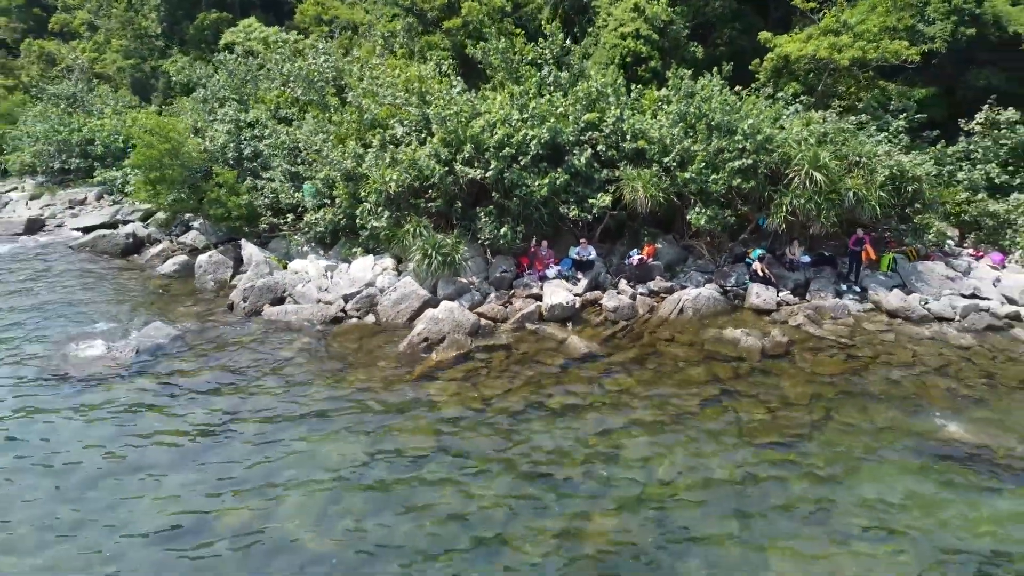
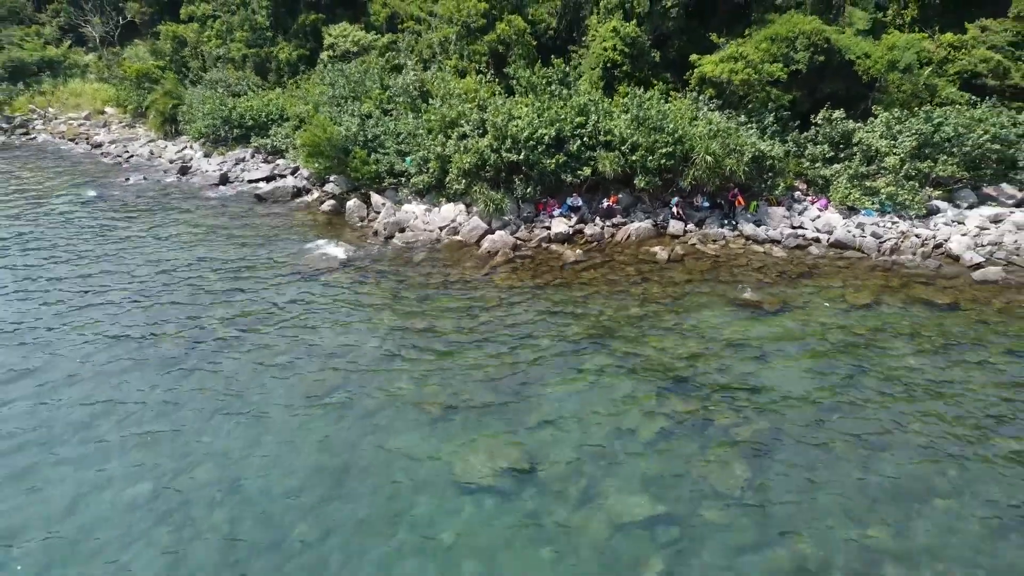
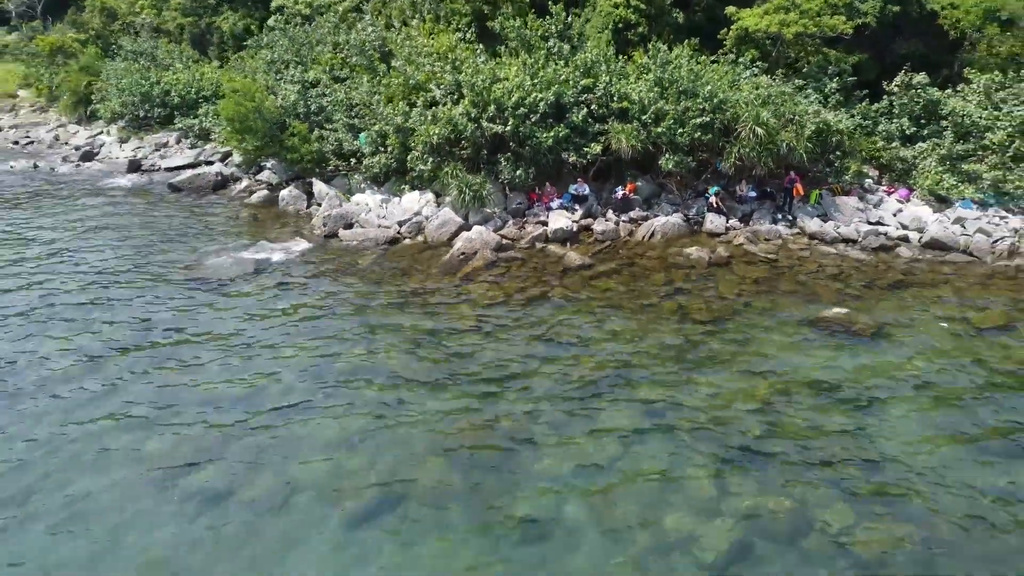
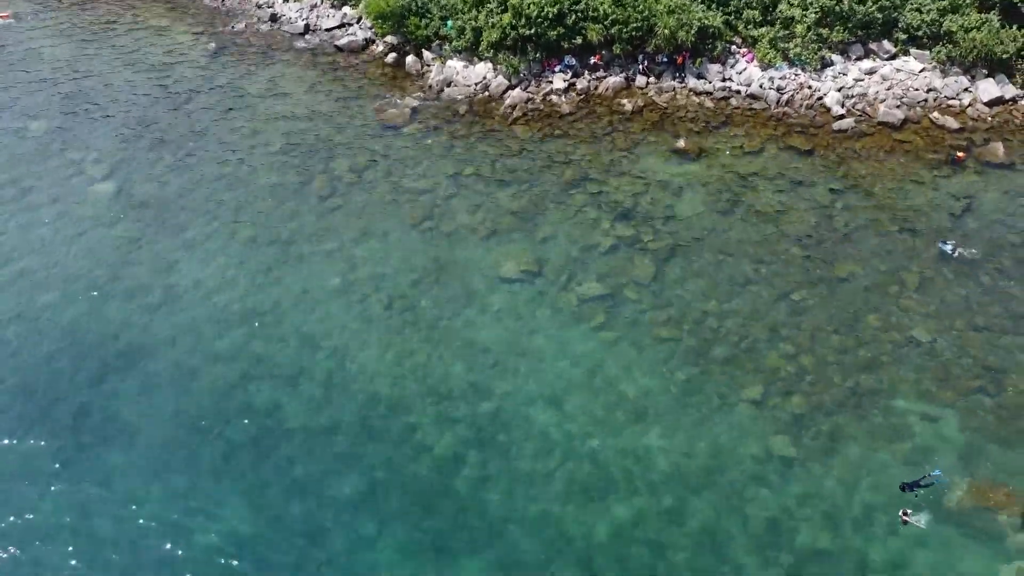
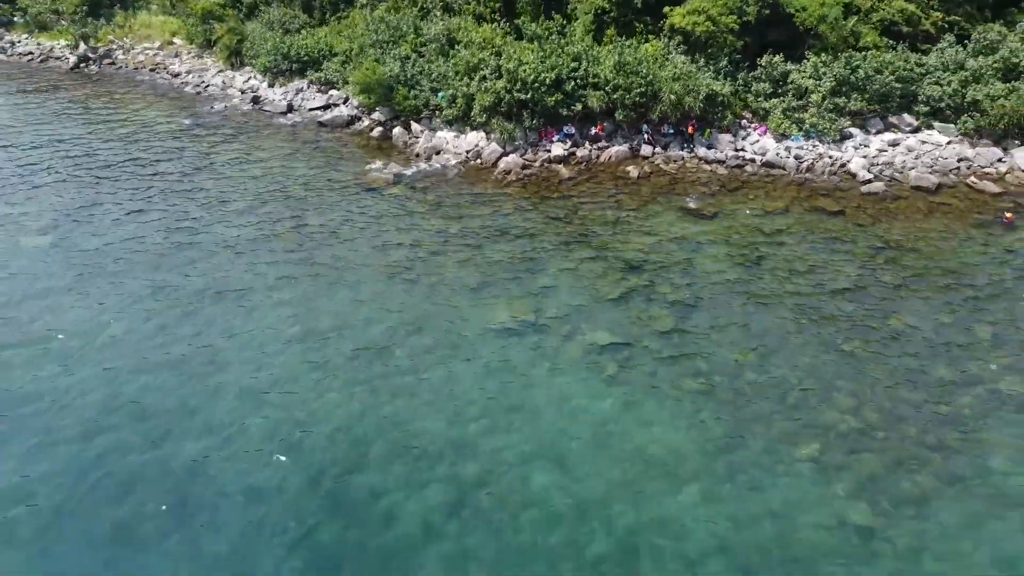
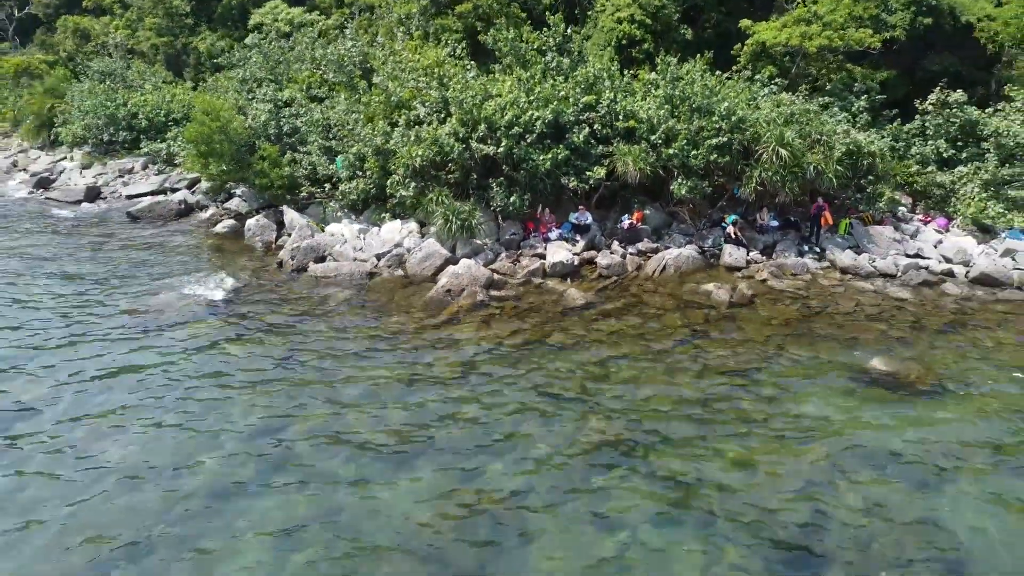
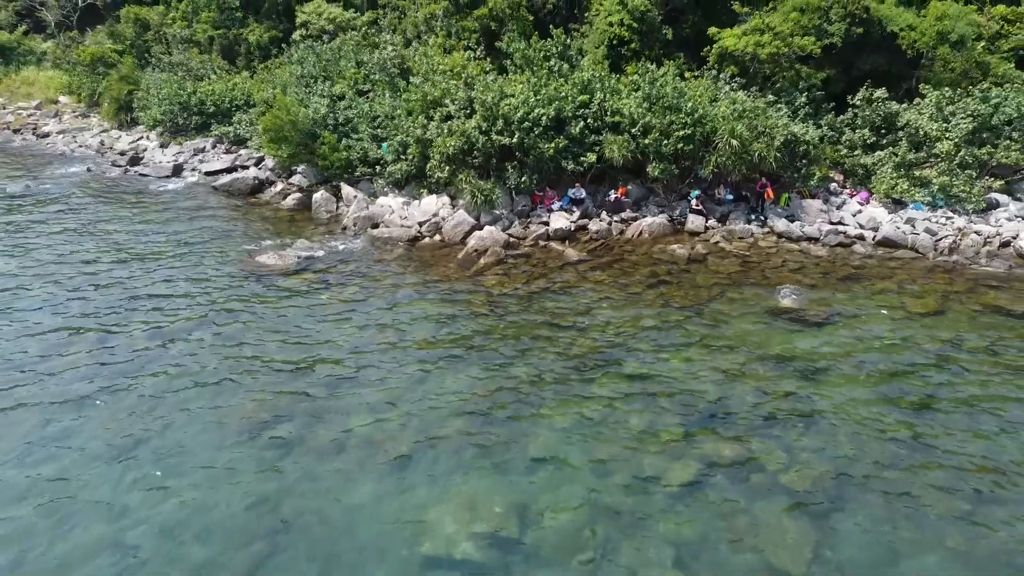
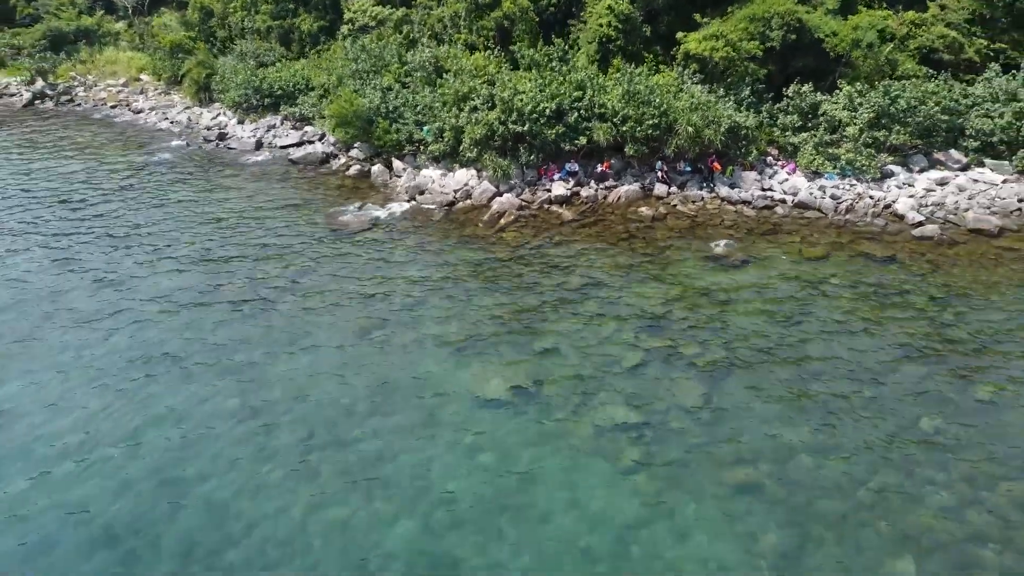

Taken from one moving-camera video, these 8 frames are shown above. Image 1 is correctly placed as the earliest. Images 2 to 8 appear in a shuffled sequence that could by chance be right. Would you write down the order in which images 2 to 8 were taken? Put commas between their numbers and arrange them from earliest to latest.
6, 3, 7, 2, 8, 5, 4
